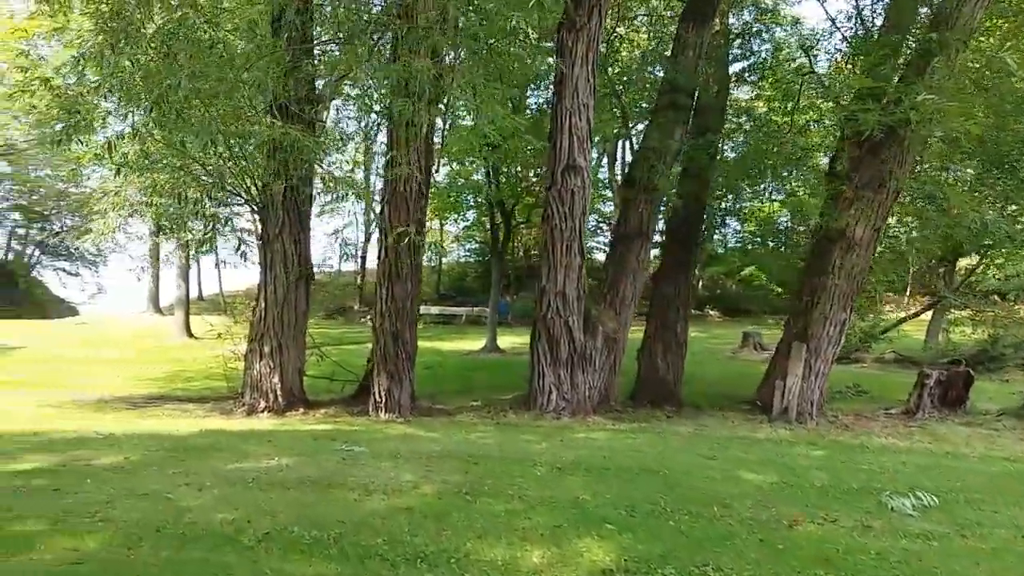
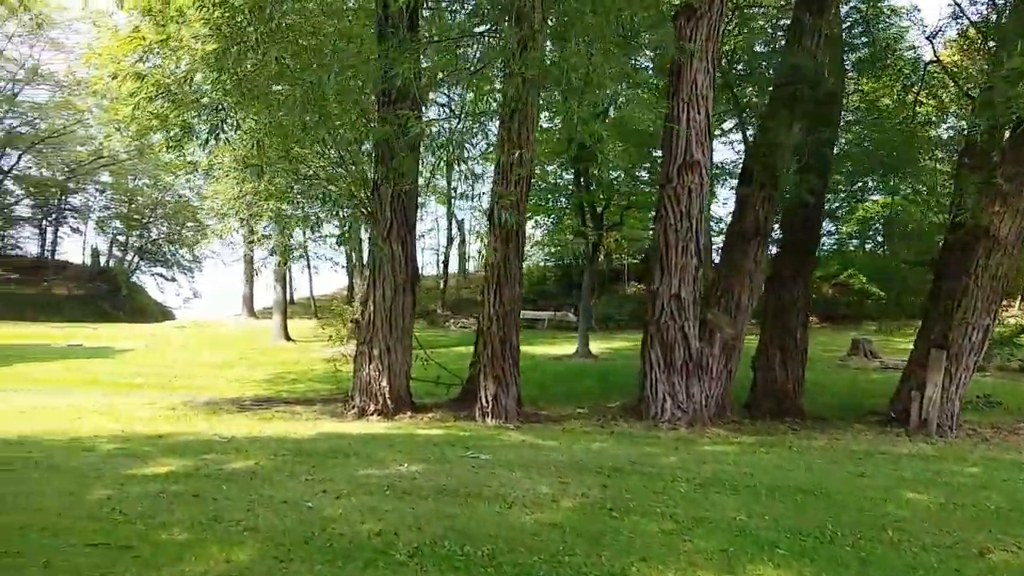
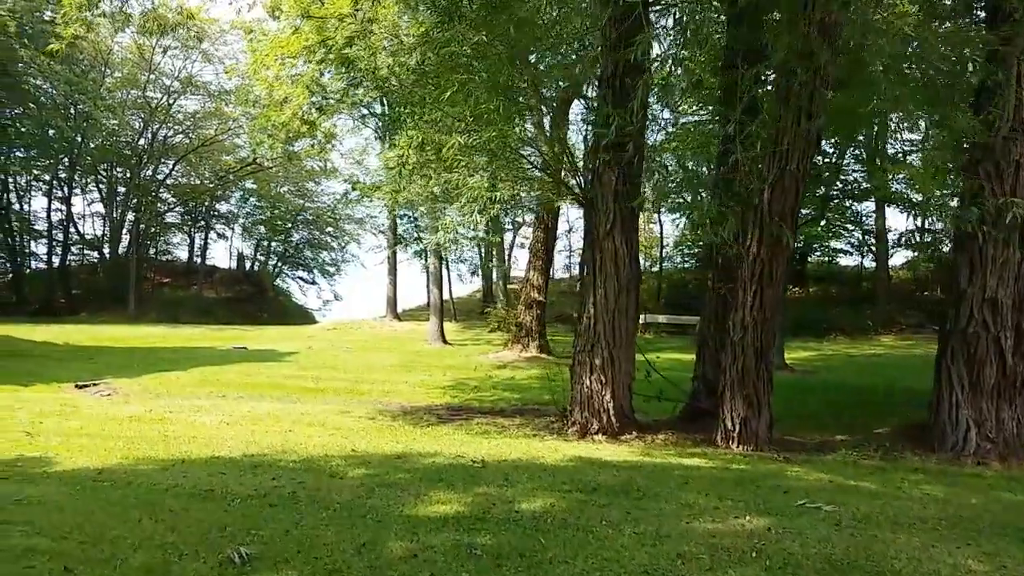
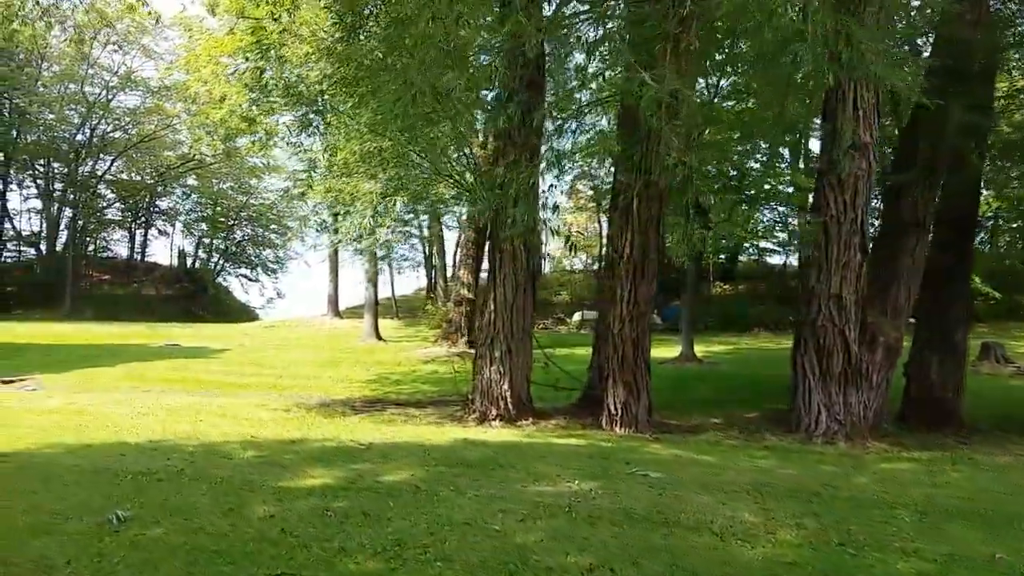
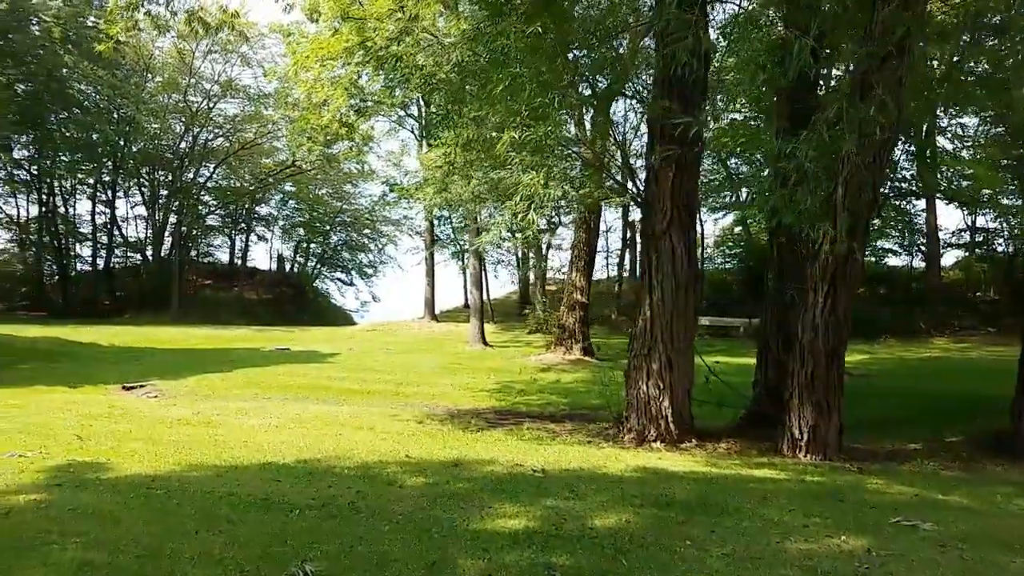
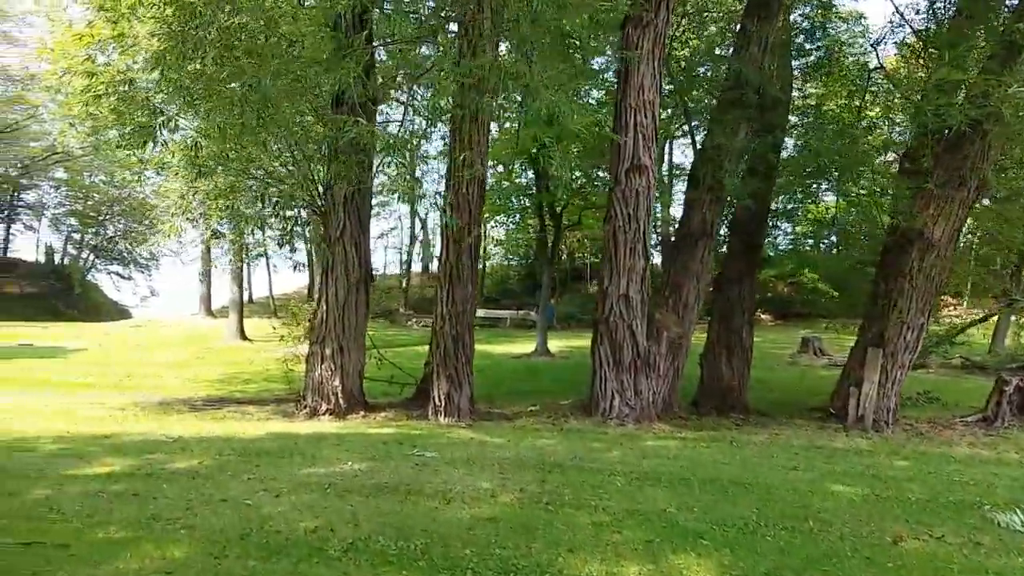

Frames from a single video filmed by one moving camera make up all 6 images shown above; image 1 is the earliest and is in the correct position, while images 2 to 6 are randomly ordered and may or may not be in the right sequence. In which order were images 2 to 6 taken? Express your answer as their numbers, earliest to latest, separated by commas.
6, 2, 4, 3, 5
